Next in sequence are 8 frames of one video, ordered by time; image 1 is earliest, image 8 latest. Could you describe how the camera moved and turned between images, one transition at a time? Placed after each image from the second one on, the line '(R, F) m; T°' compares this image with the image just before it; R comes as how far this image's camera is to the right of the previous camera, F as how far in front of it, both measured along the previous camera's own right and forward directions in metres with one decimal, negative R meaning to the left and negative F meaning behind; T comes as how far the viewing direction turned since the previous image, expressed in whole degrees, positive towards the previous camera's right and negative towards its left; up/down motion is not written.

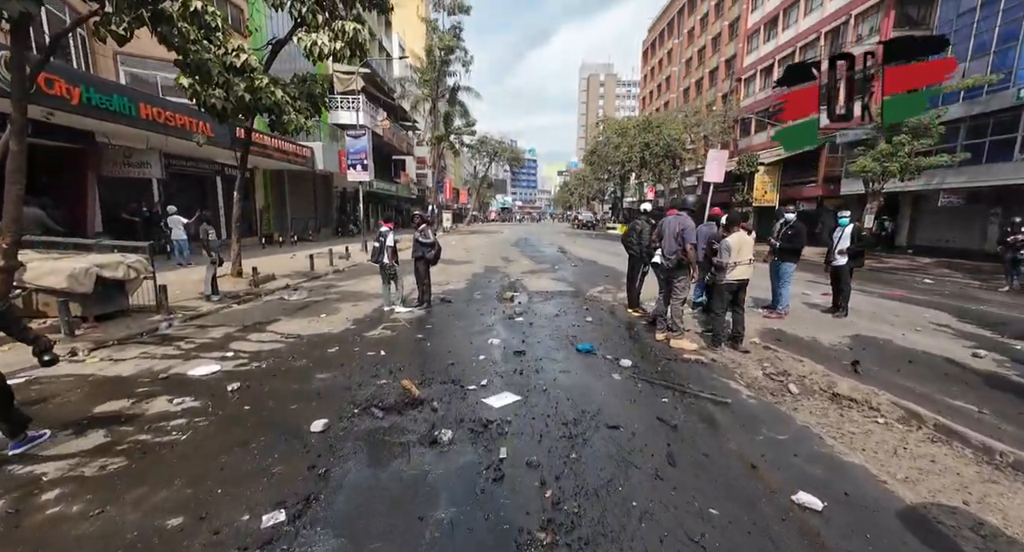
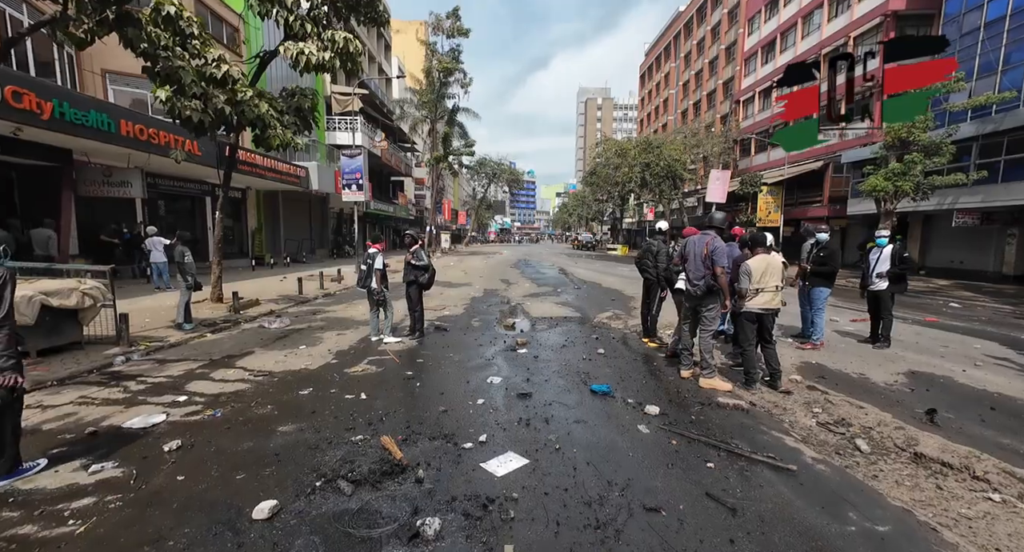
(0.0, +0.8) m; 0°
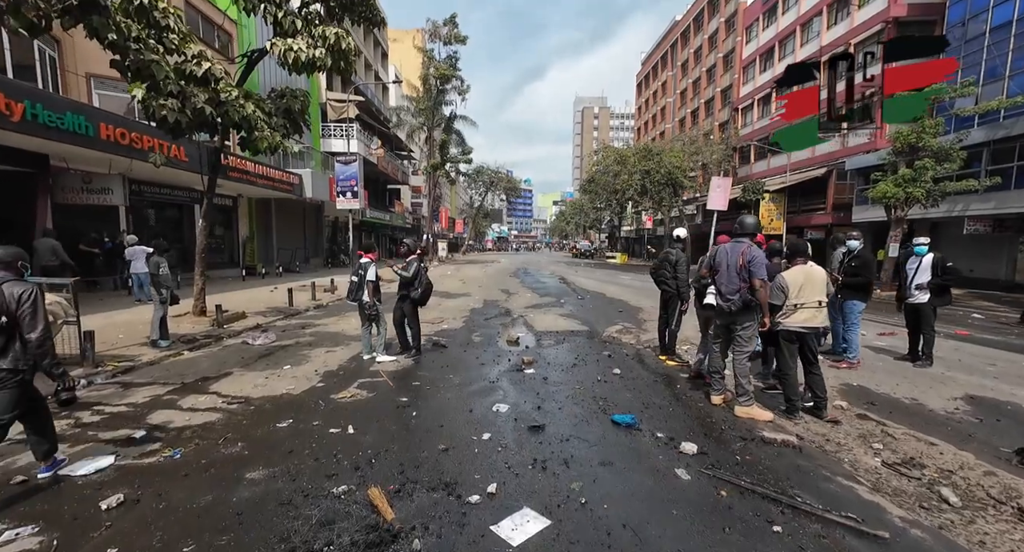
(-0.1, +0.6) m; 0°
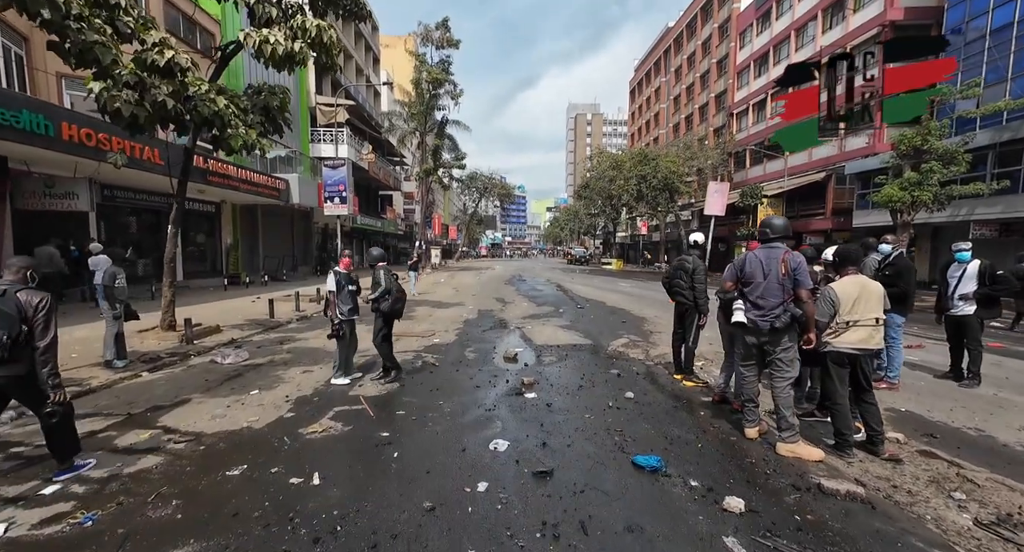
(0.0, +0.7) m; +1°
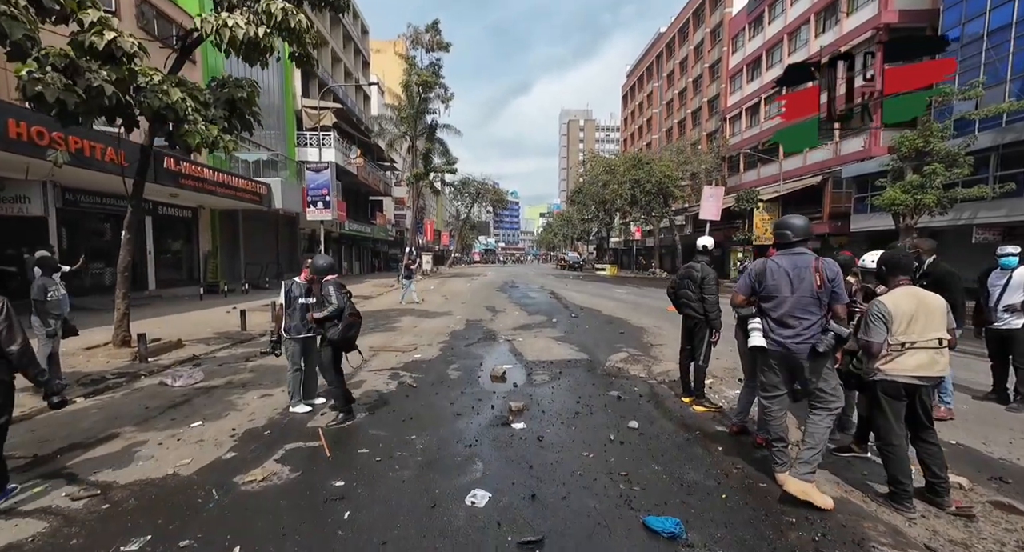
(+0.1, +0.7) m; +1°
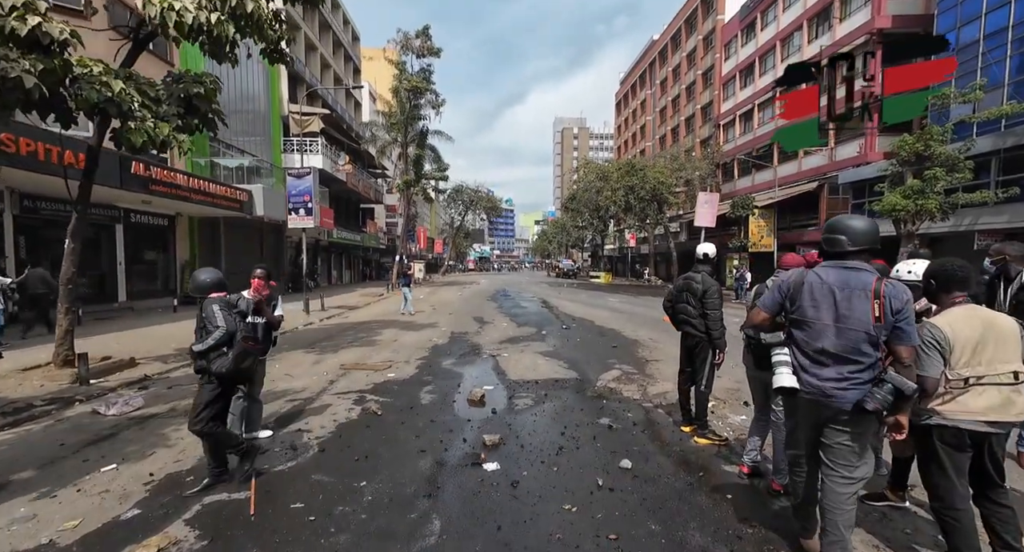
(+0.2, +0.7) m; +1°
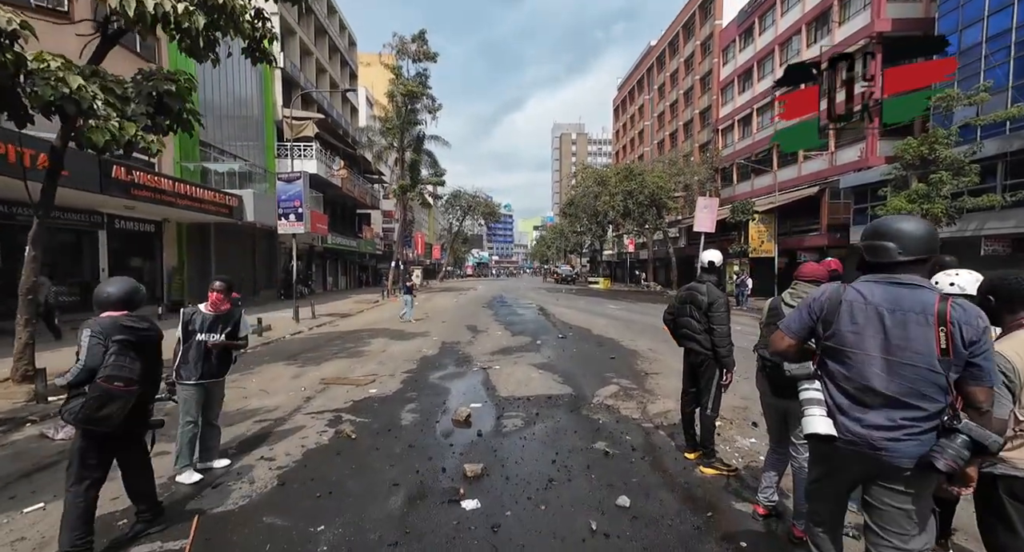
(+0.1, +0.5) m; 0°
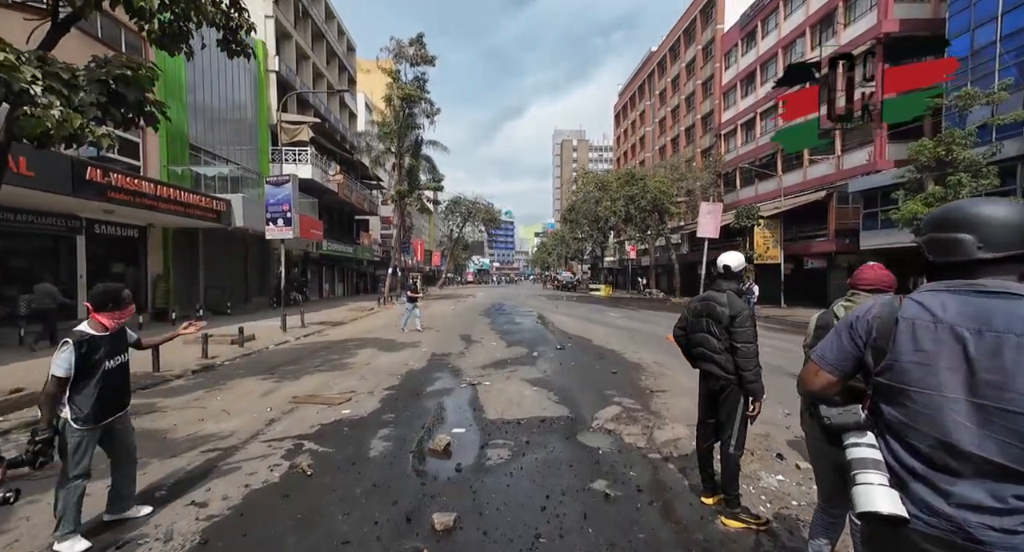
(+0.2, +0.7) m; 0°
